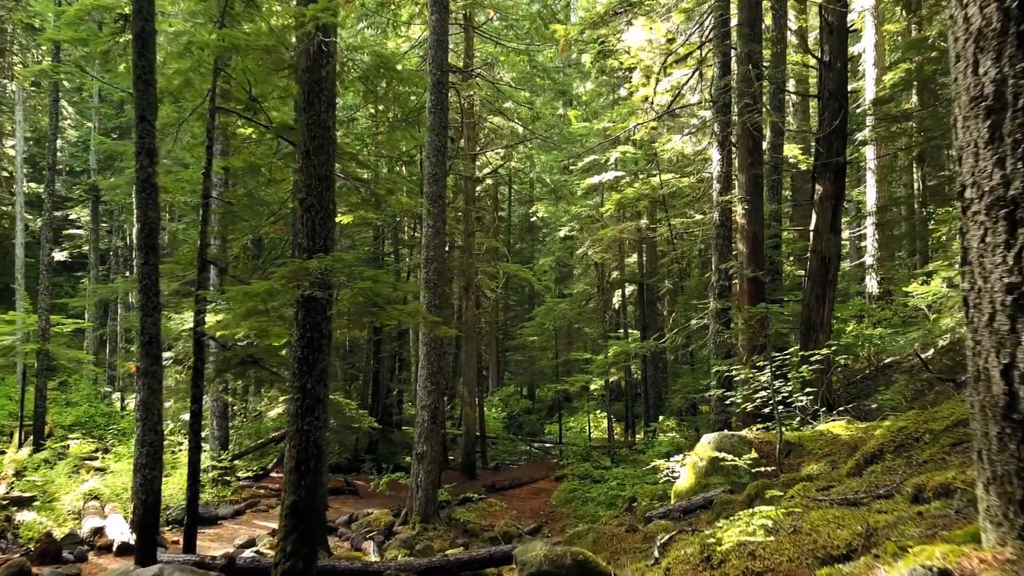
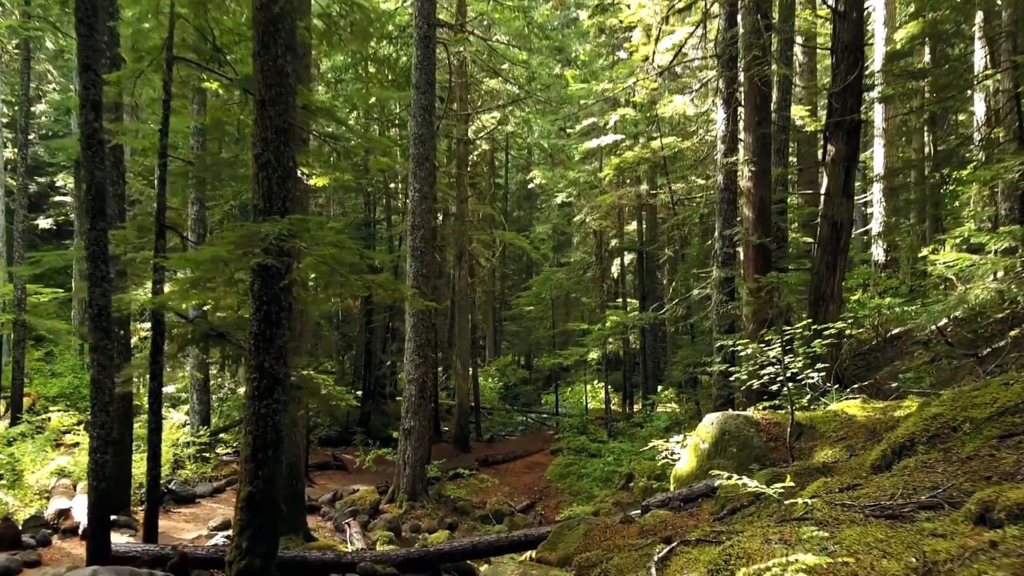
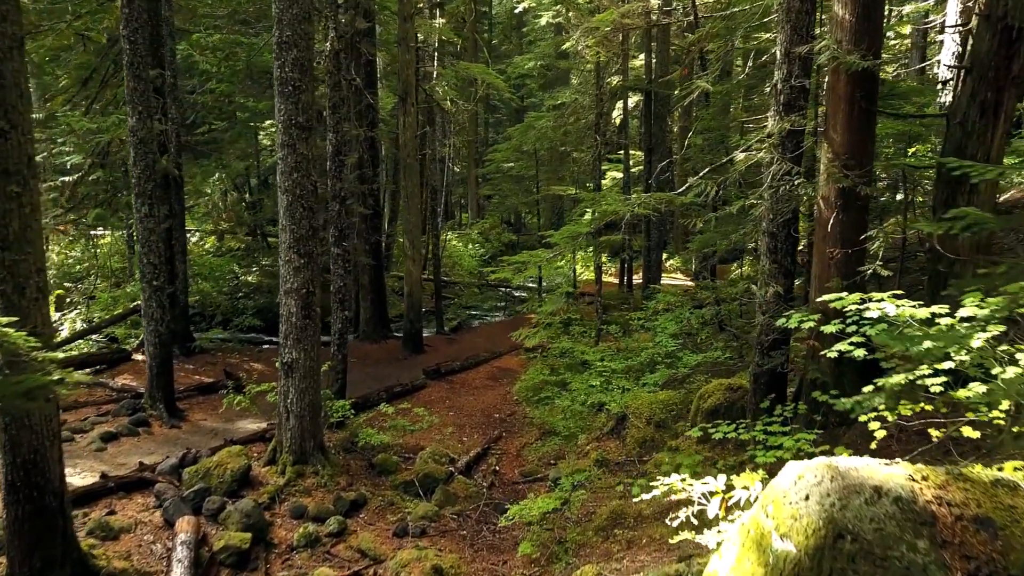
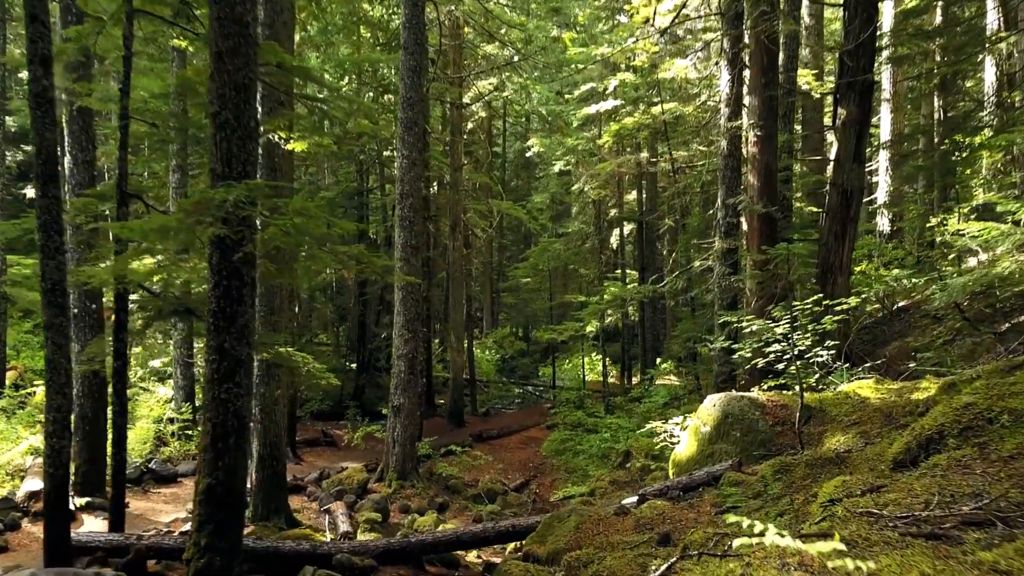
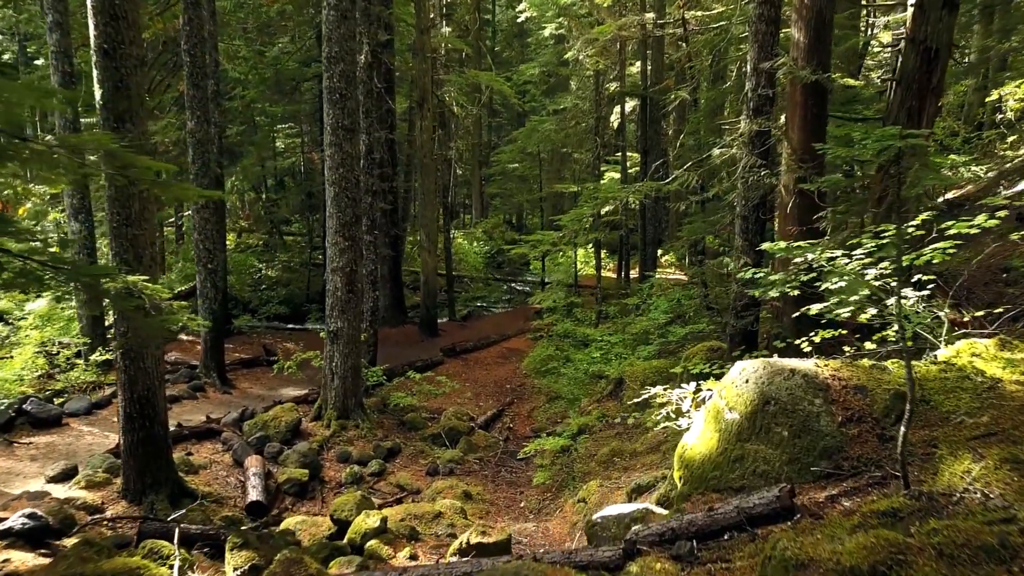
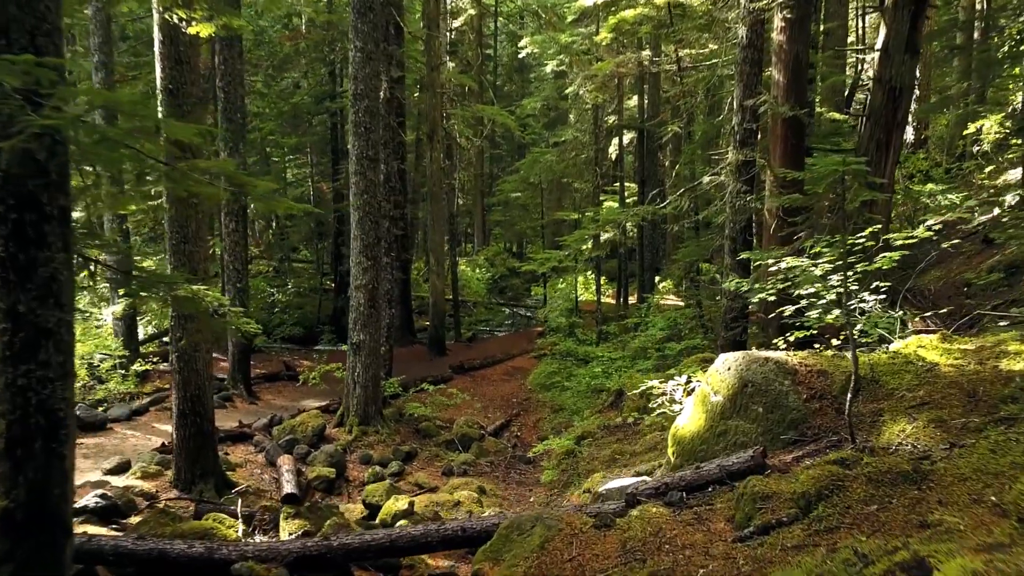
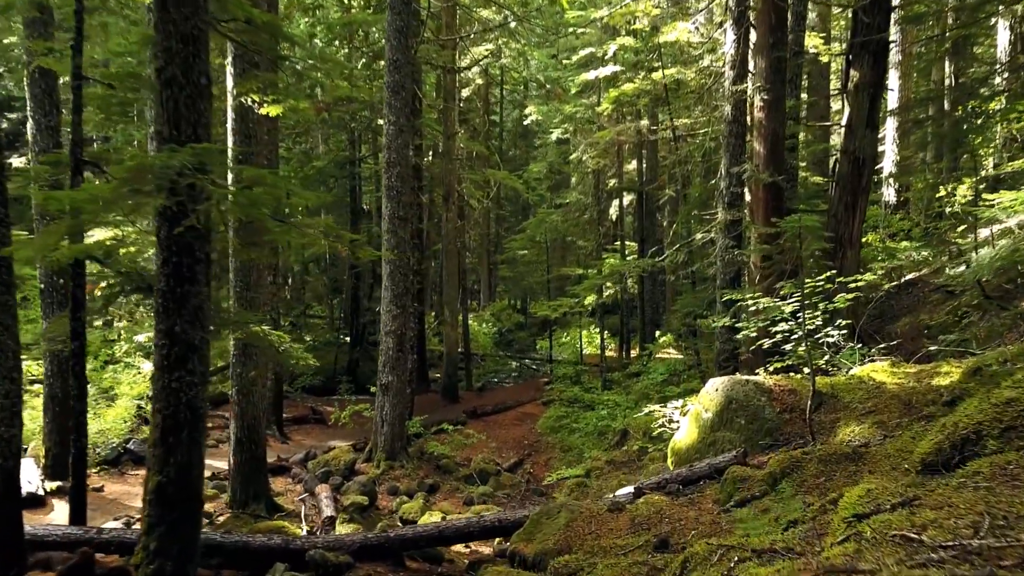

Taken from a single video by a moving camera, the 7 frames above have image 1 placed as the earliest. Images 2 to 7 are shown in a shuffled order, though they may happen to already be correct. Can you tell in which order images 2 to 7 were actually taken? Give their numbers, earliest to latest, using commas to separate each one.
2, 4, 7, 6, 5, 3
